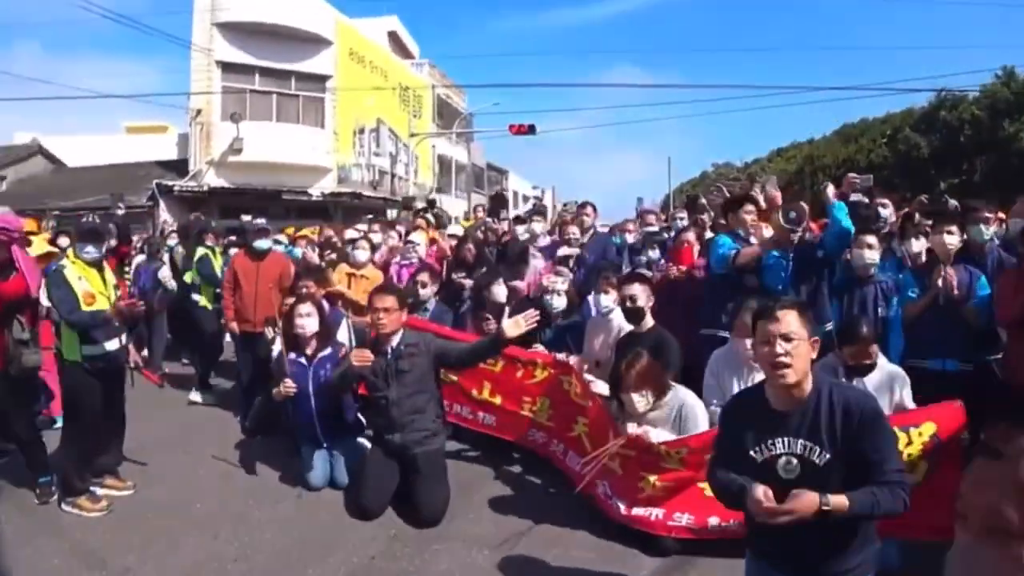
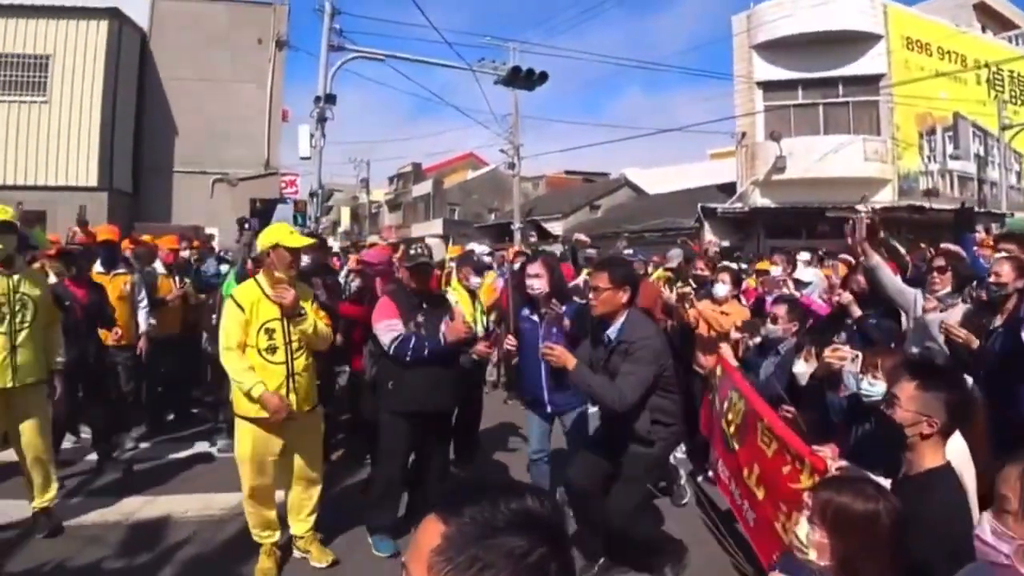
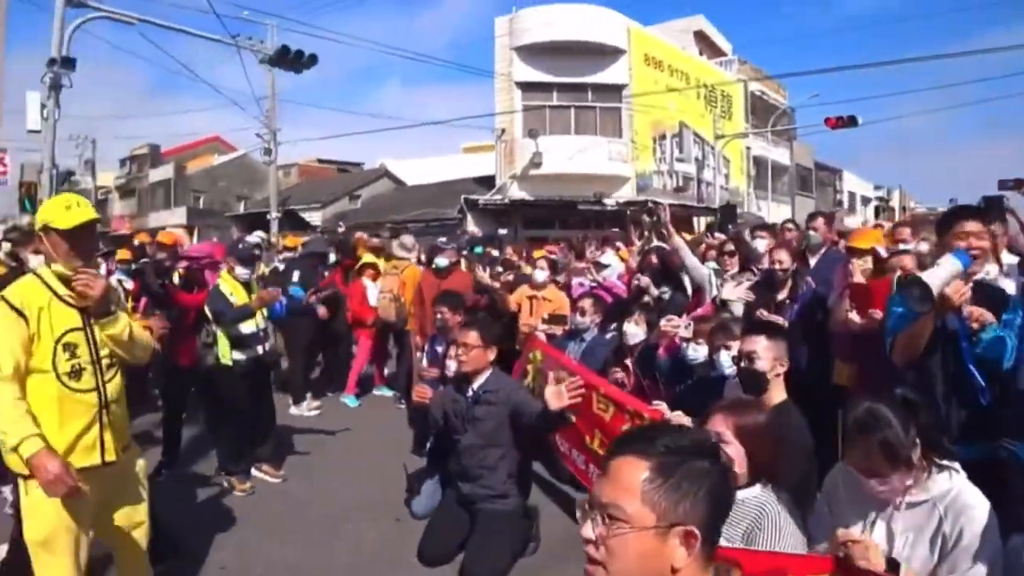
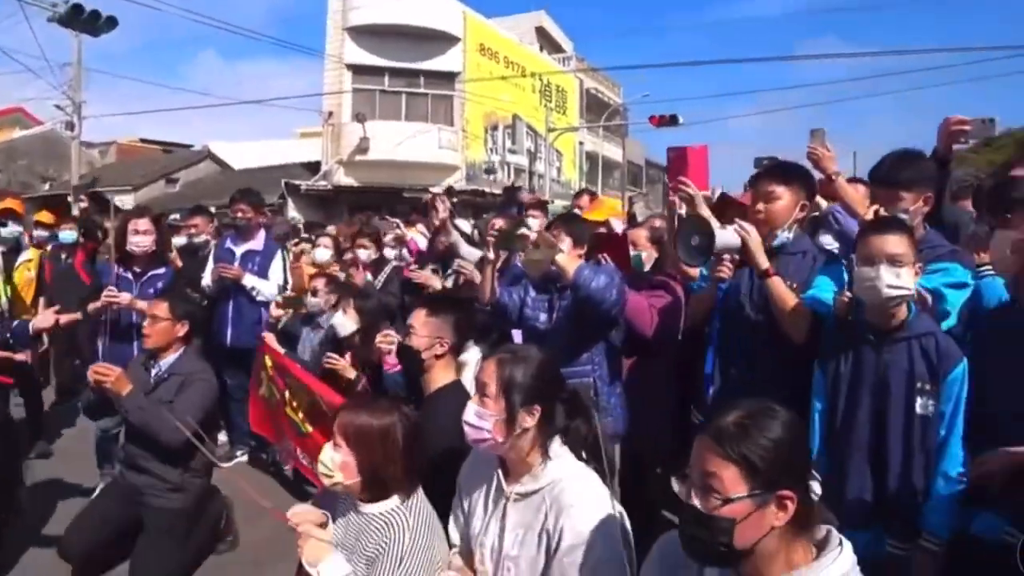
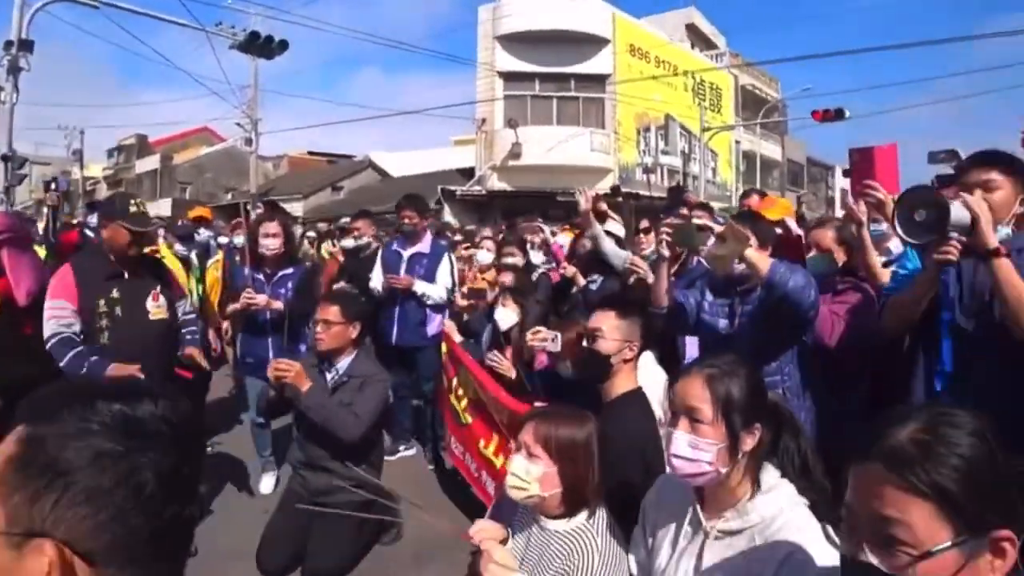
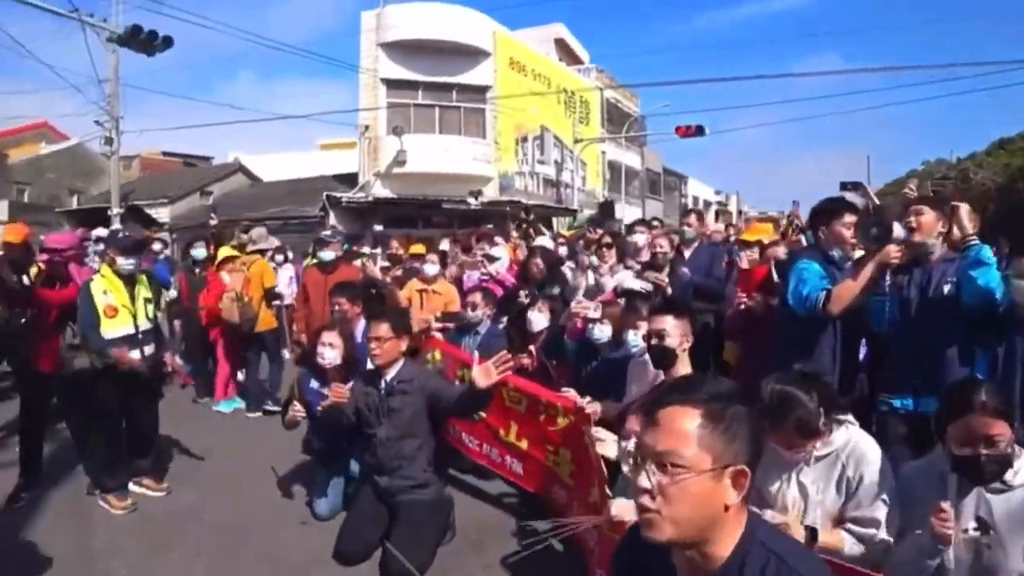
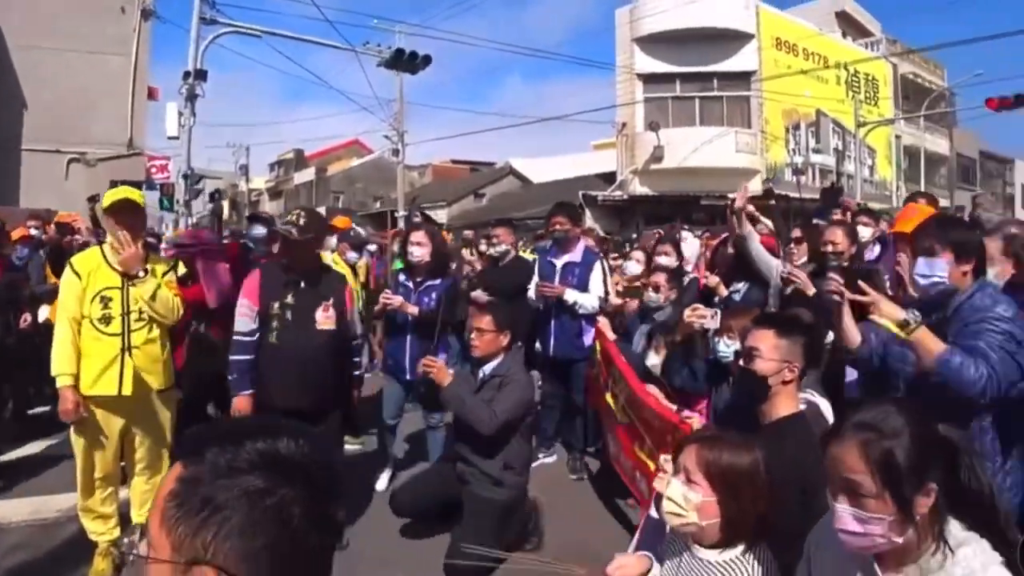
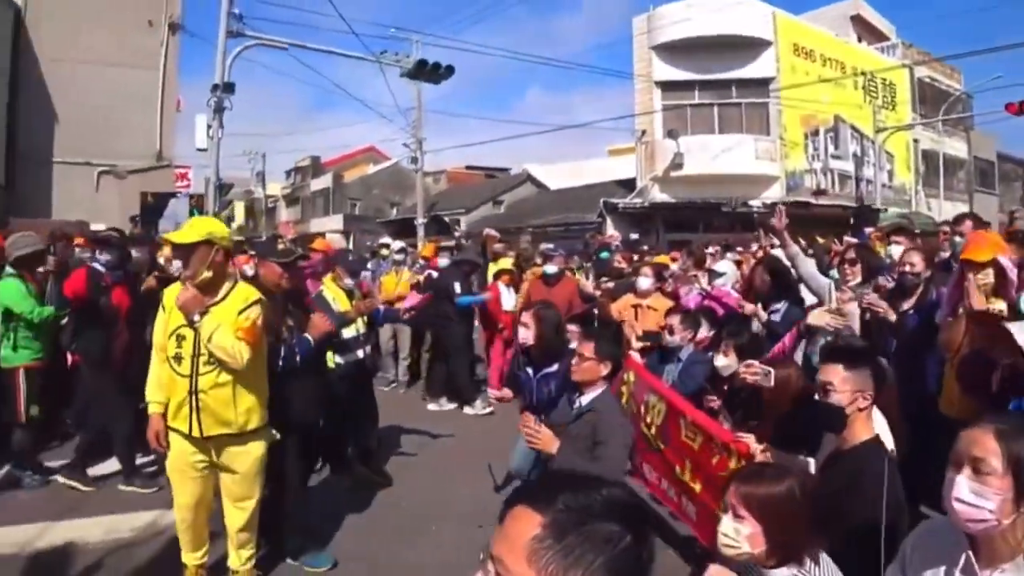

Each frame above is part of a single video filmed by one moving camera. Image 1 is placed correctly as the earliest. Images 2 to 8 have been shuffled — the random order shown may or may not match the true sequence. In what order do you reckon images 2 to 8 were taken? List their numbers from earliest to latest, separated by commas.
6, 3, 8, 2, 7, 5, 4
